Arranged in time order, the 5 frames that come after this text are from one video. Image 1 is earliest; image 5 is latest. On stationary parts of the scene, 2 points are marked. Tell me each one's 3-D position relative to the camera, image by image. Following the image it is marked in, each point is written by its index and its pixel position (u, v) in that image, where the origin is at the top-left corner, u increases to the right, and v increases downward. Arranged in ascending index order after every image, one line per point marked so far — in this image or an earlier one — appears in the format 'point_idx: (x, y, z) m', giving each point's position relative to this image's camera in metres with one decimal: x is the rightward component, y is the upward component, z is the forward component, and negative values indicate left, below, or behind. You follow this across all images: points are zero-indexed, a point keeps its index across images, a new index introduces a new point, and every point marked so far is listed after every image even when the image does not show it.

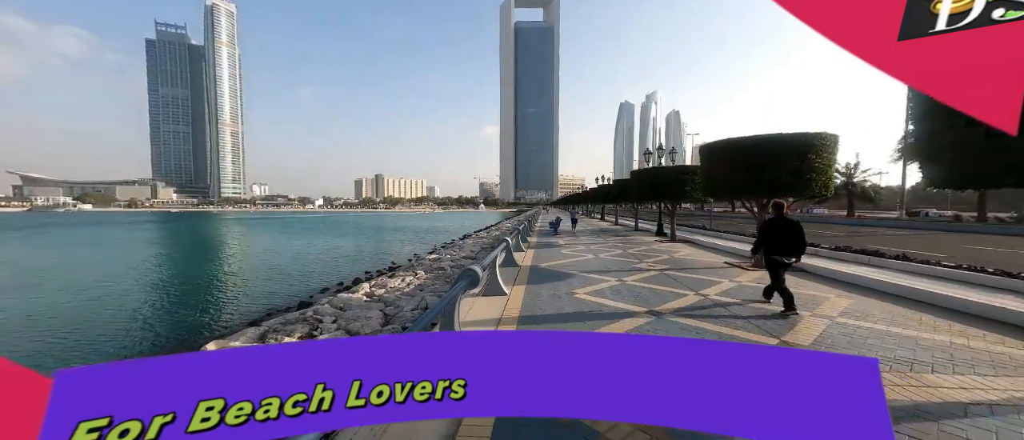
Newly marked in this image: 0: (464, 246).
0: (-2.2, -1.2, +13.9) m
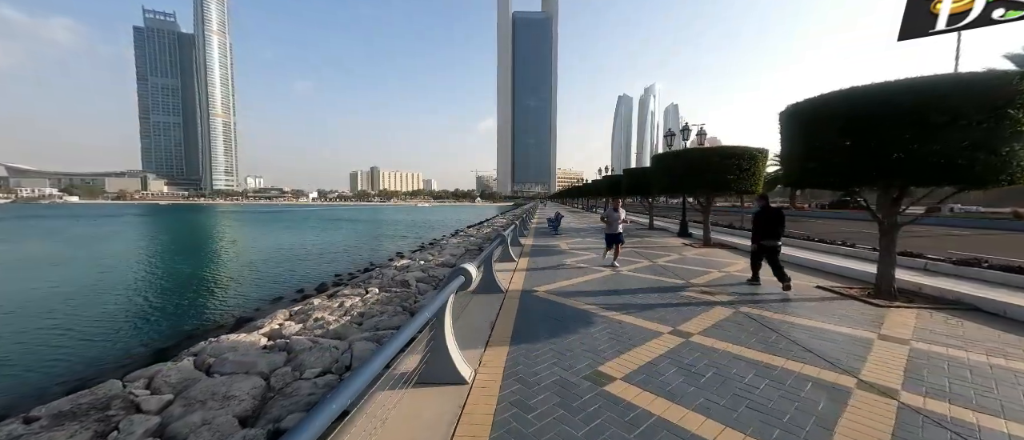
0: (-2.4, -1.1, +12.0) m
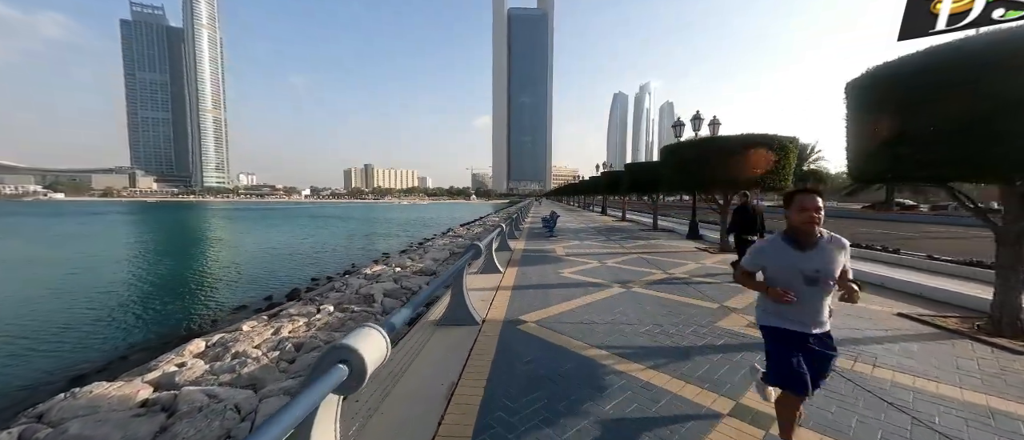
0: (-2.7, -1.1, +11.0) m
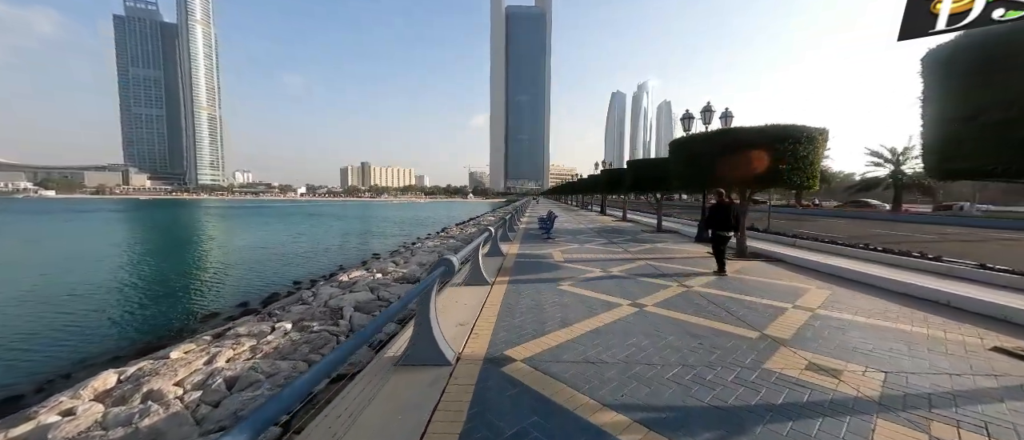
0: (-2.9, -1.1, +10.4) m
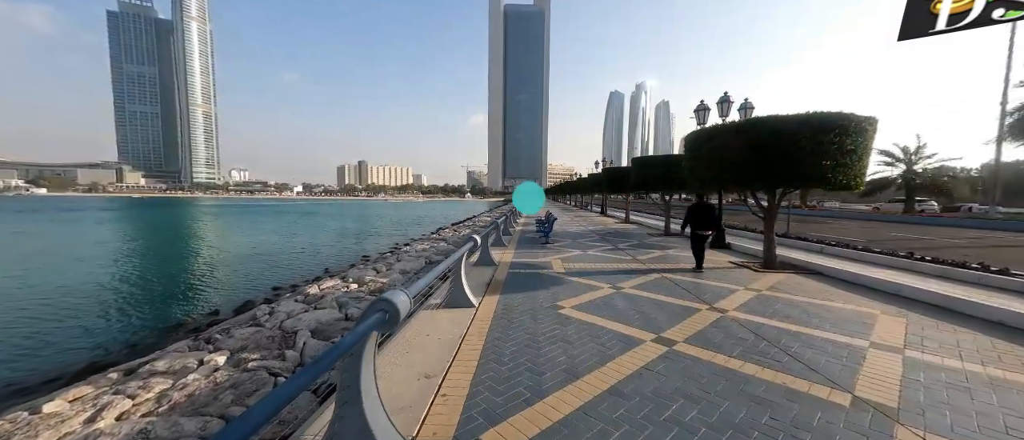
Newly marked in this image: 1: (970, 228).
0: (-3.0, -1.1, +9.6) m
1: (+20.5, -0.3, +15.2) m
